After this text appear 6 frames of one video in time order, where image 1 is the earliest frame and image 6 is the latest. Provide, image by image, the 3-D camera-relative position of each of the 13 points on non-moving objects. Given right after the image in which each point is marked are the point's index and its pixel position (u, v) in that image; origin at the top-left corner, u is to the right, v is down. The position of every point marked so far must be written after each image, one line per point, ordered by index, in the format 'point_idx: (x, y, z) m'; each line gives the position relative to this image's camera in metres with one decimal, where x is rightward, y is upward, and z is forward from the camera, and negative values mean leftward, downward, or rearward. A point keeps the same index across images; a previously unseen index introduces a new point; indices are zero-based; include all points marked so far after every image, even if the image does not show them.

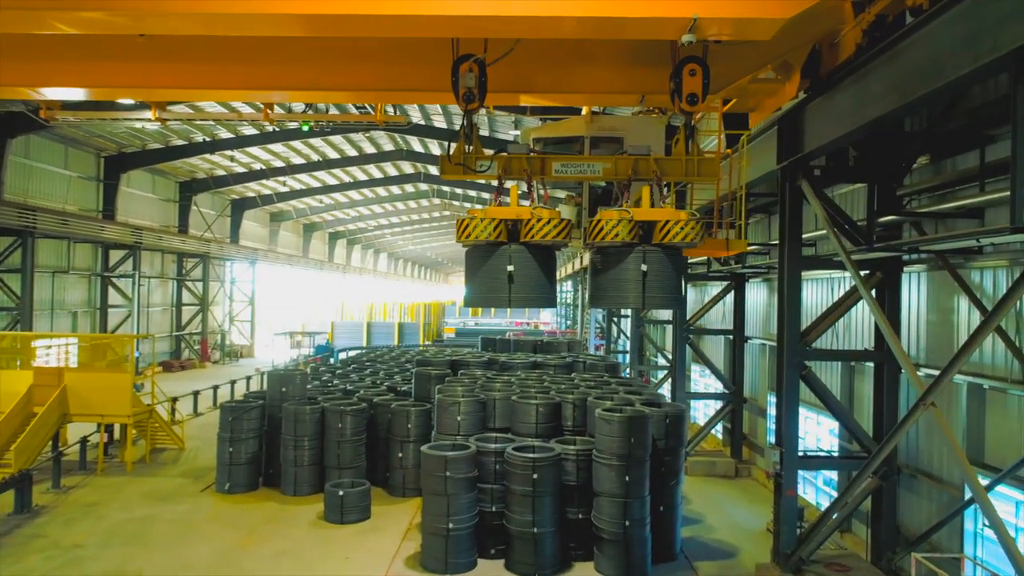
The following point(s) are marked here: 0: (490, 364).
0: (-0.4, -1.3, +11.8) m
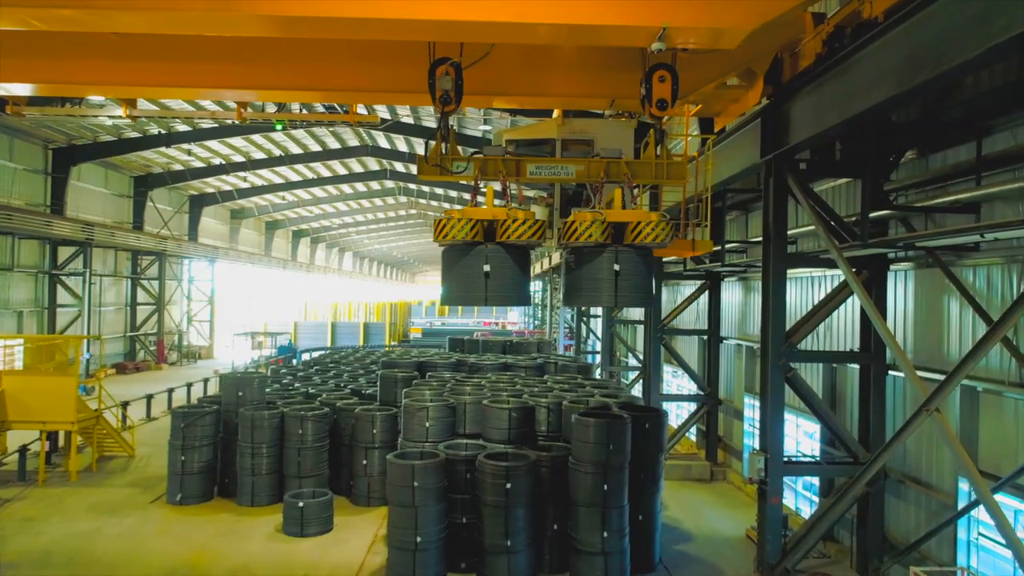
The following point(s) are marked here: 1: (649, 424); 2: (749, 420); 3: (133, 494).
0: (-0.9, -1.2, +11.4) m
1: (+1.2, -1.2, +6.7) m
2: (+3.2, -1.7, +9.6) m
3: (-4.8, -2.6, +9.1) m
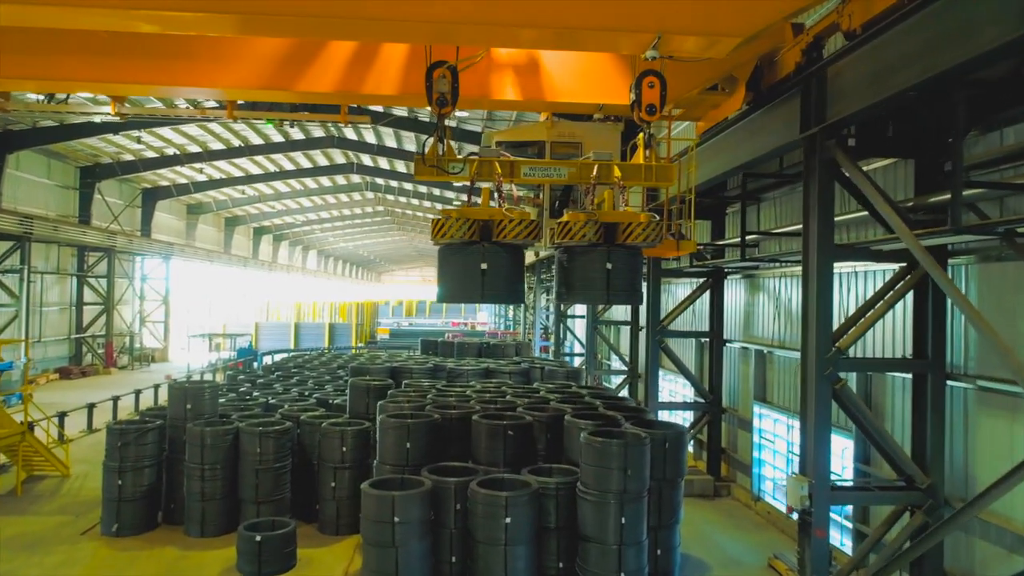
0: (-1.1, -1.2, +10.4) m
1: (+1.2, -1.2, +5.7) m
2: (+3.0, -1.7, +8.8) m
3: (-4.9, -2.6, +7.9) m
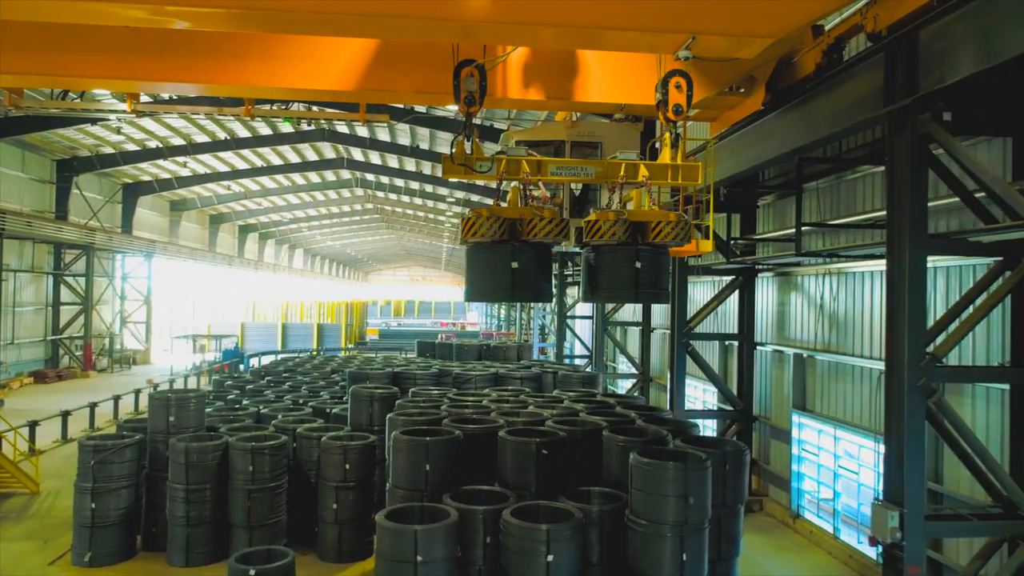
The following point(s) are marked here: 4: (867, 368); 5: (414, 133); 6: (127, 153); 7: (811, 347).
0: (-0.9, -1.2, +9.6) m
1: (+1.5, -1.2, +5.0) m
2: (+3.2, -1.7, +8.1) m
3: (-4.7, -2.5, +7.0) m
4: (+3.4, -0.8, +7.0) m
5: (-2.5, +3.9, +18.5) m
6: (-10.5, +3.7, +19.8) m
7: (+3.3, -0.7, +8.1) m
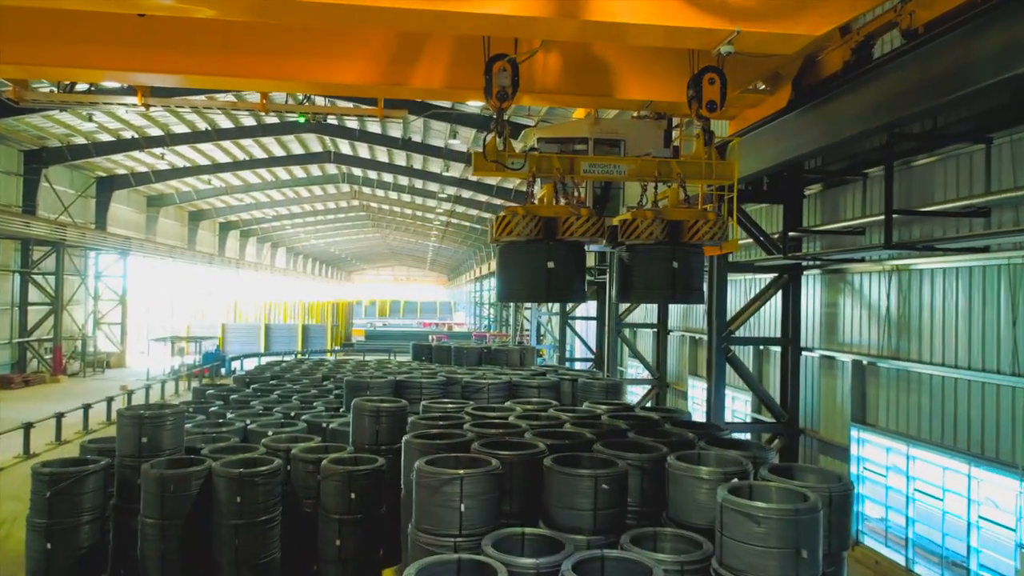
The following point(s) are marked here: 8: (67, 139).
0: (-0.7, -1.2, +8.6) m
1: (+1.8, -1.2, +4.0) m
2: (+3.4, -1.7, +7.2) m
3: (-4.4, -2.5, +6.0) m
4: (+3.7, -0.8, +6.1) m
5: (-2.5, +3.9, +17.4) m
6: (-10.5, +3.7, +18.6) m
7: (+3.5, -0.6, +7.2) m
8: (-11.6, +3.9, +18.9) m
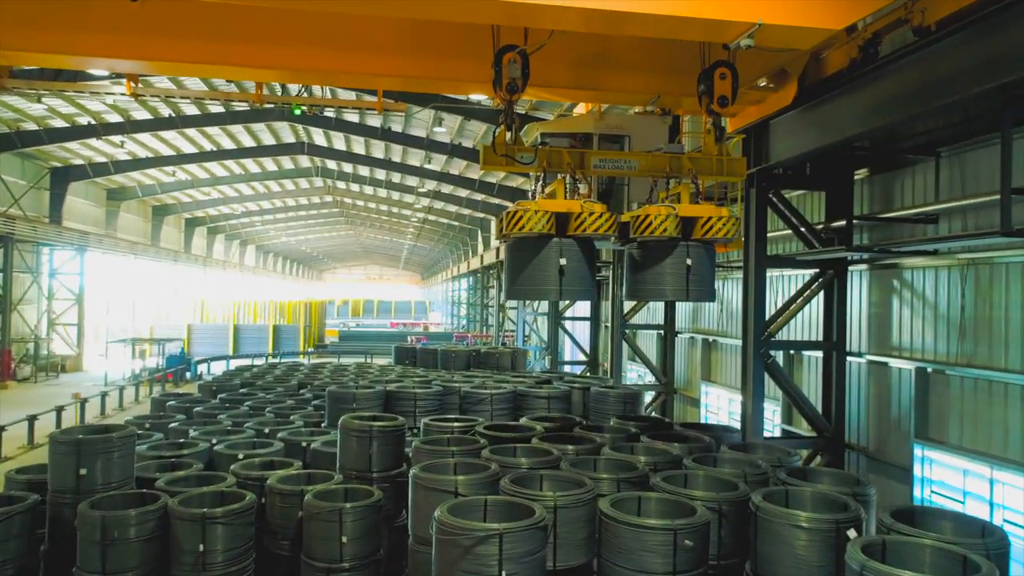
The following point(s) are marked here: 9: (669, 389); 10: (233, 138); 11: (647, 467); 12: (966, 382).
0: (-0.7, -1.2, +7.5) m
1: (+2.0, -1.2, +3.1) m
2: (+3.5, -1.7, +6.3) m
3: (-4.2, -2.5, +4.8) m
4: (+3.8, -0.7, +5.2) m
5: (-2.8, +4.0, +16.3) m
6: (-10.8, +3.7, +17.2) m
7: (+3.7, -0.6, +6.3) m
8: (-11.9, +3.9, +17.5) m
9: (+2.4, -1.6, +11.1) m
10: (-7.6, +4.1, +19.8) m
11: (+0.8, -1.1, +4.4) m
12: (+3.7, -0.8, +5.9) m
